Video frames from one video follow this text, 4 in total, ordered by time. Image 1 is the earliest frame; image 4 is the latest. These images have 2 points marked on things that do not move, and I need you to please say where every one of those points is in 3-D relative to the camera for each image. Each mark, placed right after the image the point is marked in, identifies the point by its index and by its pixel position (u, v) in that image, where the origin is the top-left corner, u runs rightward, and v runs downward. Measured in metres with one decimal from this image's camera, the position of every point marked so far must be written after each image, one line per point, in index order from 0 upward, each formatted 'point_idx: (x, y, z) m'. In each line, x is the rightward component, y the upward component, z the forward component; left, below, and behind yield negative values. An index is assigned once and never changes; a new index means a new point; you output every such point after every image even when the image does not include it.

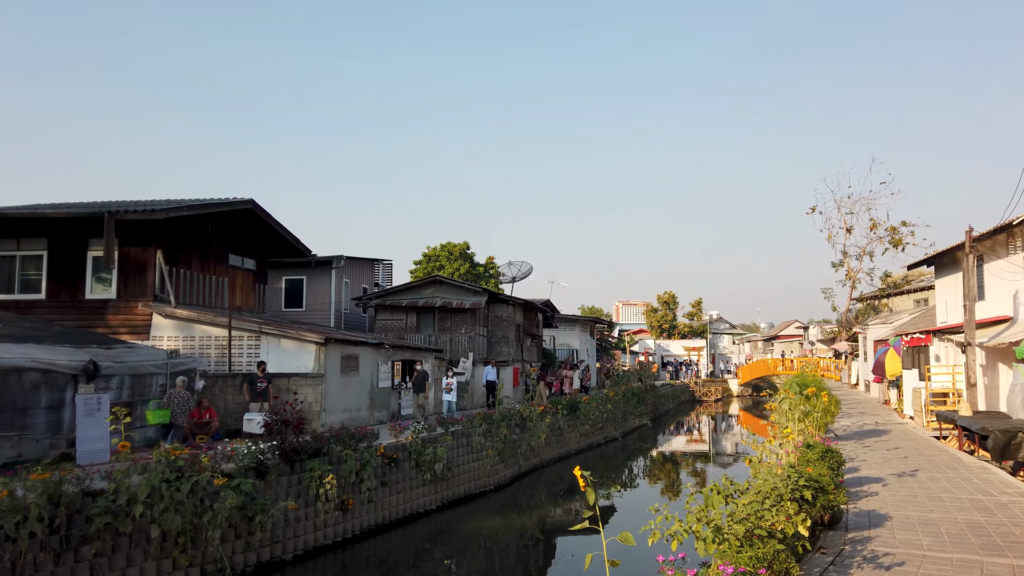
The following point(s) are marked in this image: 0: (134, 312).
0: (-8.0, -0.5, +15.1) m
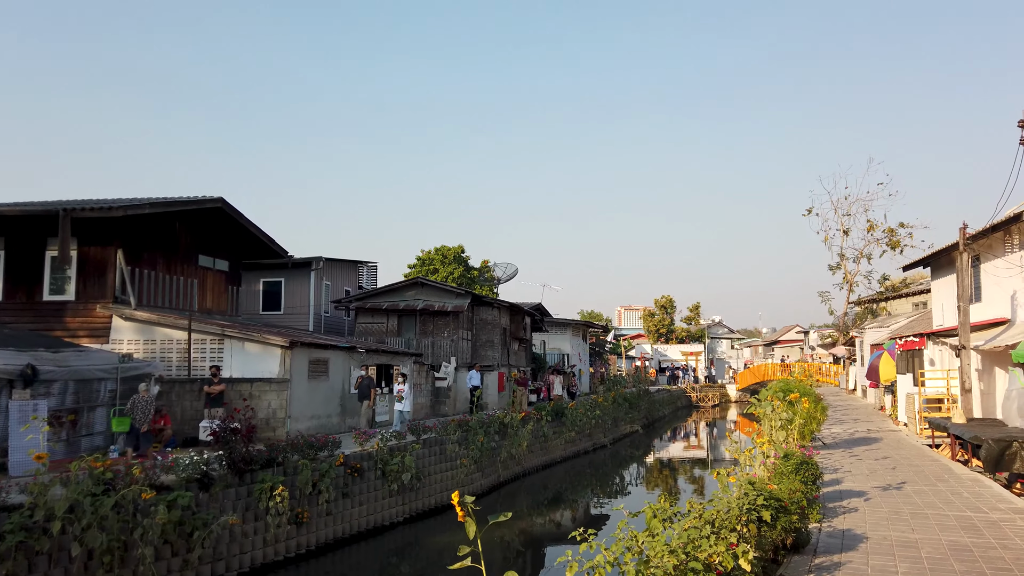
0: (-8.5, -0.5, +14.5) m
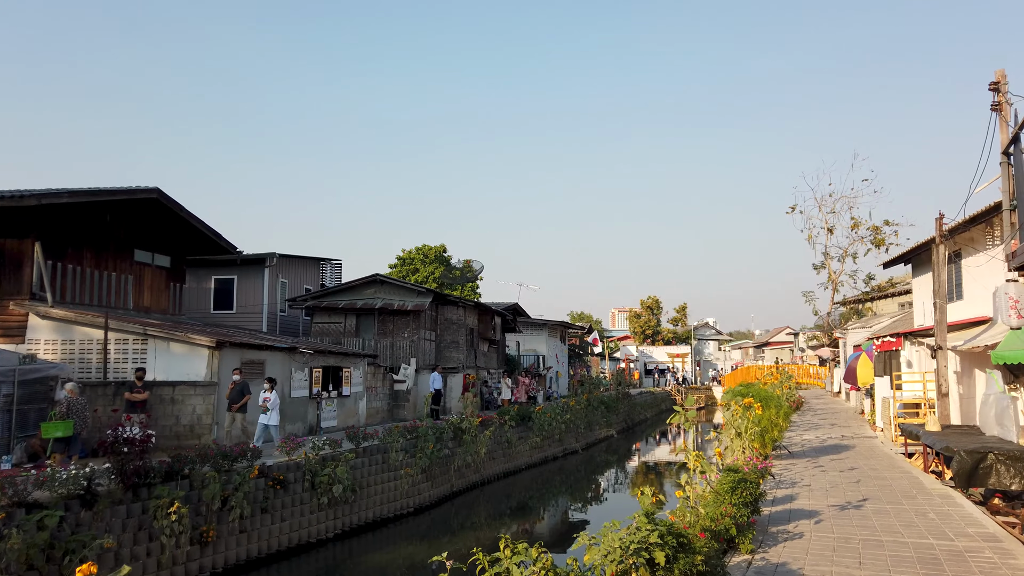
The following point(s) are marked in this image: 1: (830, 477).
0: (-9.5, -0.5, +13.4) m
1: (+4.0, -2.4, +9.1) m
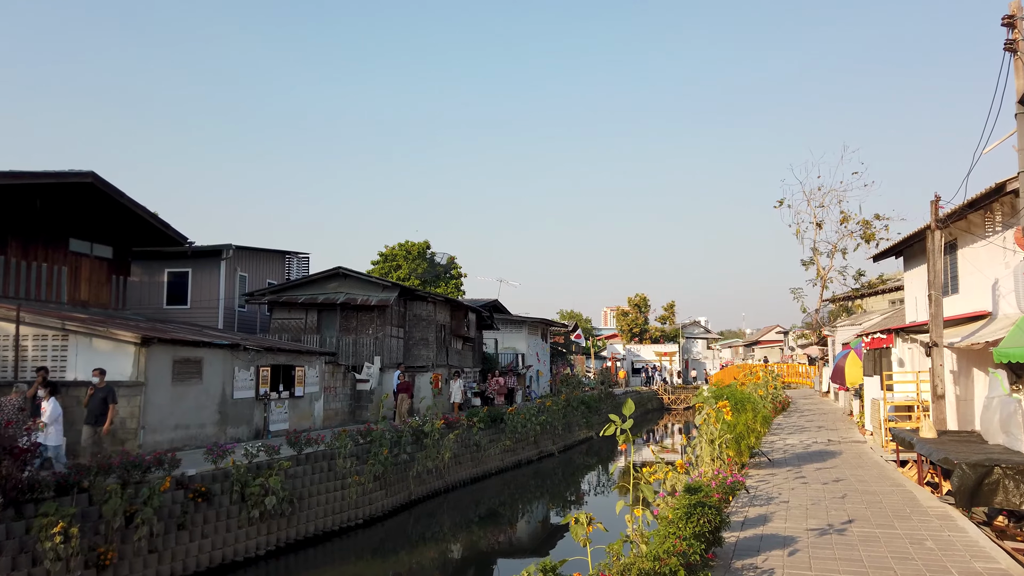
0: (-10.2, -0.3, +12.2) m
1: (+3.4, -2.3, +8.0) m
